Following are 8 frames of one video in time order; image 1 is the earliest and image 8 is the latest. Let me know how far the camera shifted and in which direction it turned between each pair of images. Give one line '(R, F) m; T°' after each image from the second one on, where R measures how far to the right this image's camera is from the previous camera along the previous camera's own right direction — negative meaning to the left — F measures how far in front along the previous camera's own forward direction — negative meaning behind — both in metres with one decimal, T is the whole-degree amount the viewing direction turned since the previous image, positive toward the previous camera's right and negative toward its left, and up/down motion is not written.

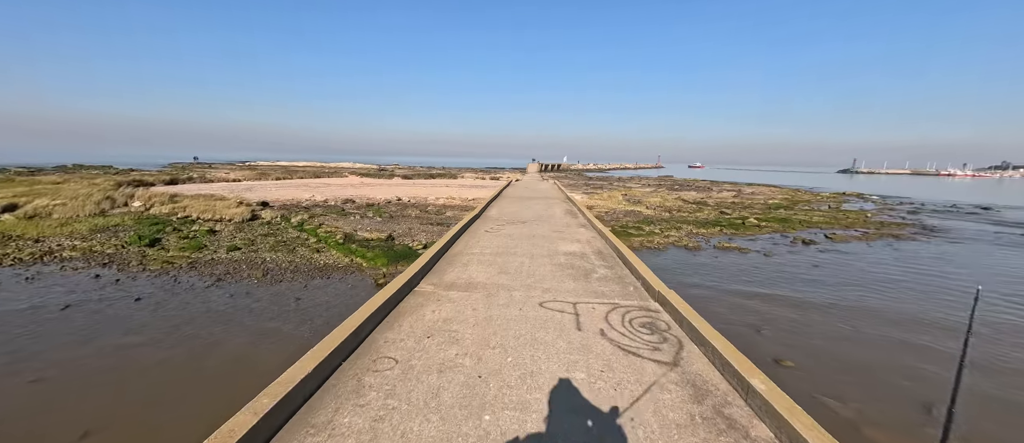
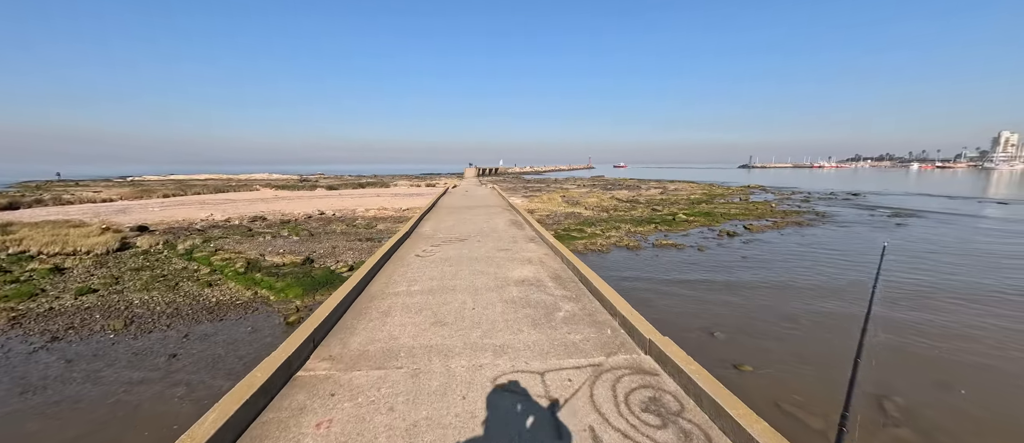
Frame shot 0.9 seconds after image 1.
(0.0, +0.8) m; +10°
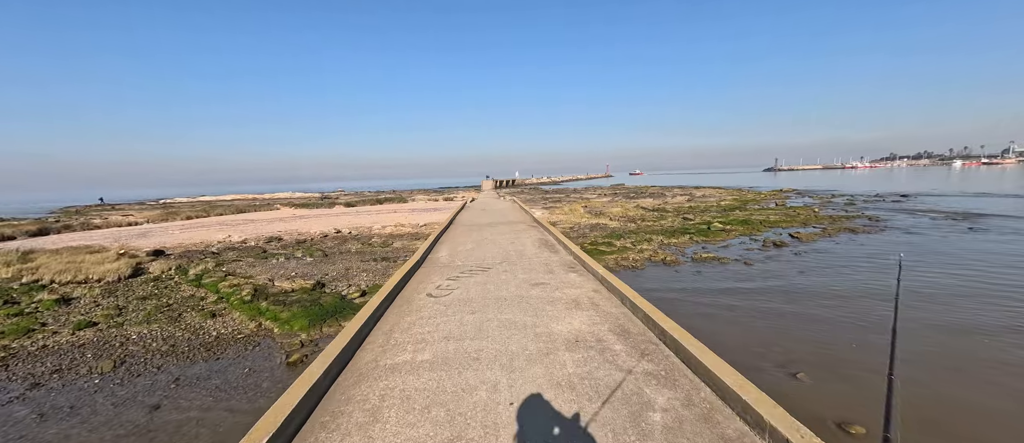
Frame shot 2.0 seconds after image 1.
(-0.1, +0.9) m; -3°
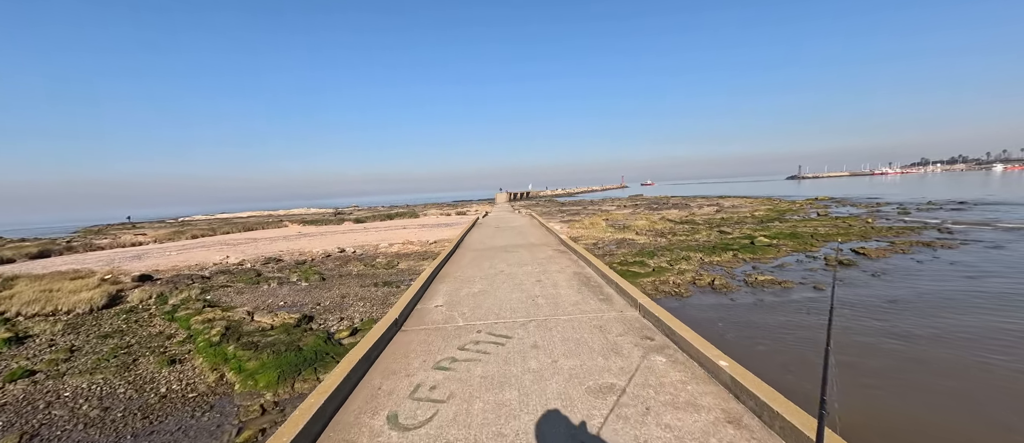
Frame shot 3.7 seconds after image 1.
(-0.1, +1.4) m; -2°
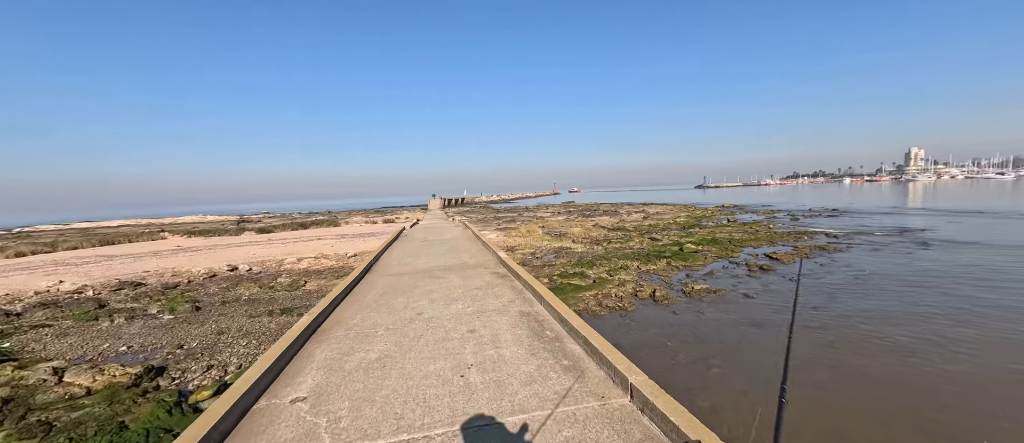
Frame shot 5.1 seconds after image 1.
(+0.1, +1.1) m; +10°
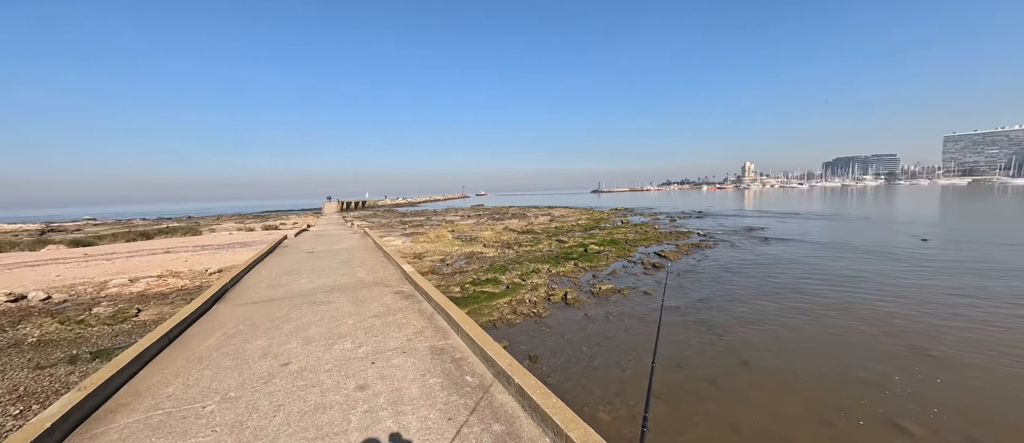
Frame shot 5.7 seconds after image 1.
(0.0, +0.6) m; +14°
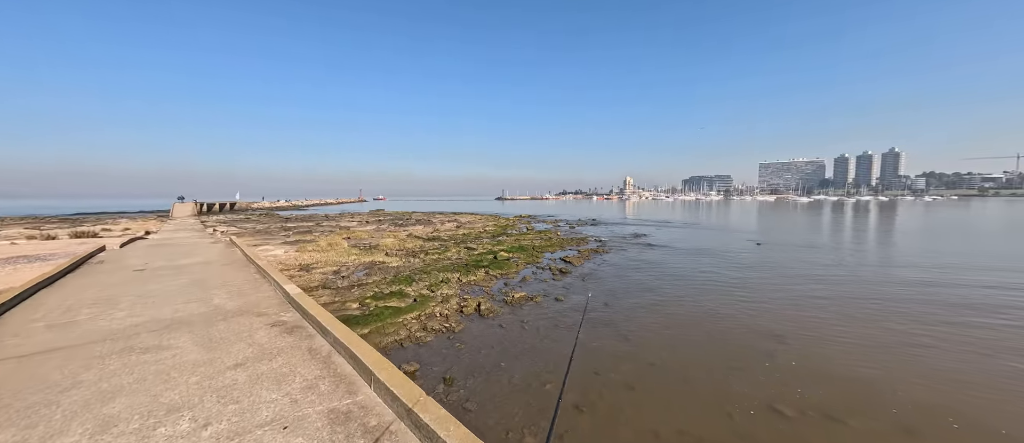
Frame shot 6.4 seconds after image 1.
(-0.2, +0.6) m; +15°
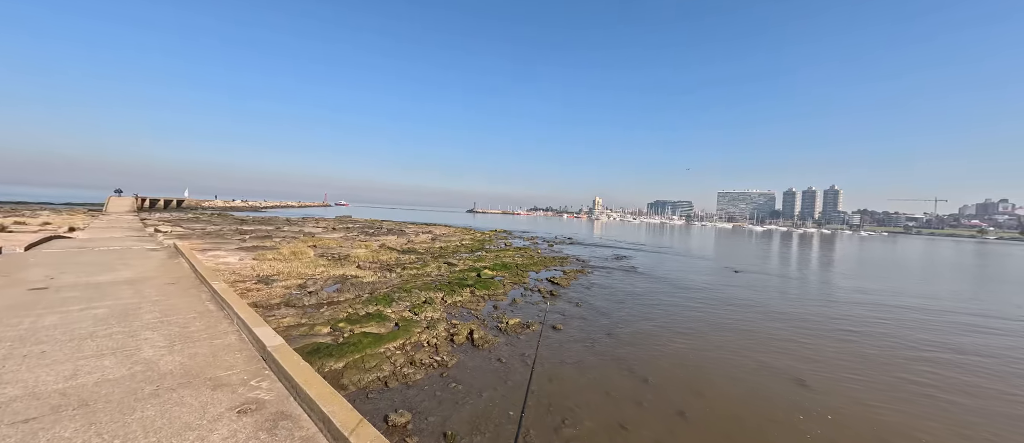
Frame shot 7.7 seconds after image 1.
(-0.7, +0.9) m; +5°
